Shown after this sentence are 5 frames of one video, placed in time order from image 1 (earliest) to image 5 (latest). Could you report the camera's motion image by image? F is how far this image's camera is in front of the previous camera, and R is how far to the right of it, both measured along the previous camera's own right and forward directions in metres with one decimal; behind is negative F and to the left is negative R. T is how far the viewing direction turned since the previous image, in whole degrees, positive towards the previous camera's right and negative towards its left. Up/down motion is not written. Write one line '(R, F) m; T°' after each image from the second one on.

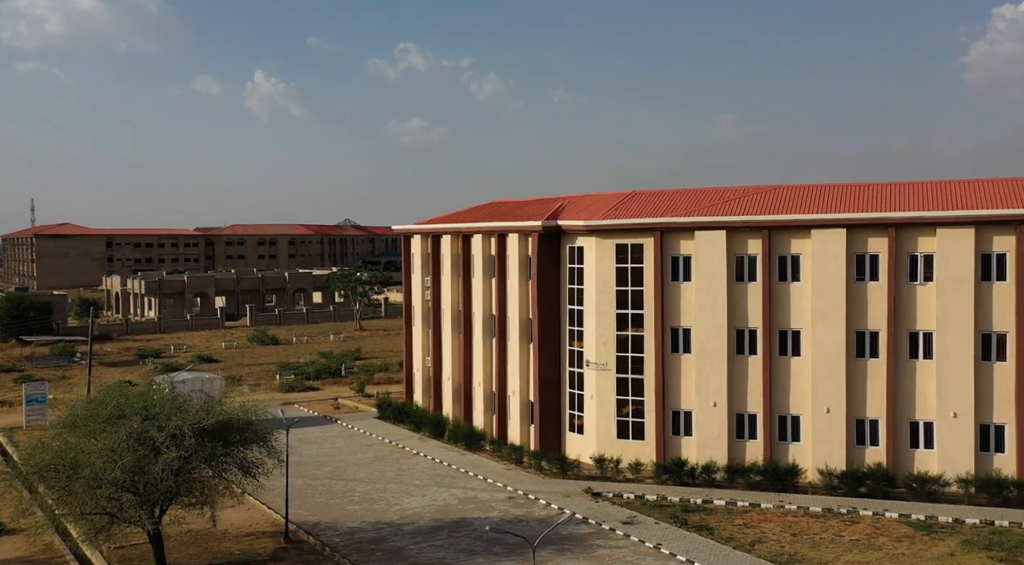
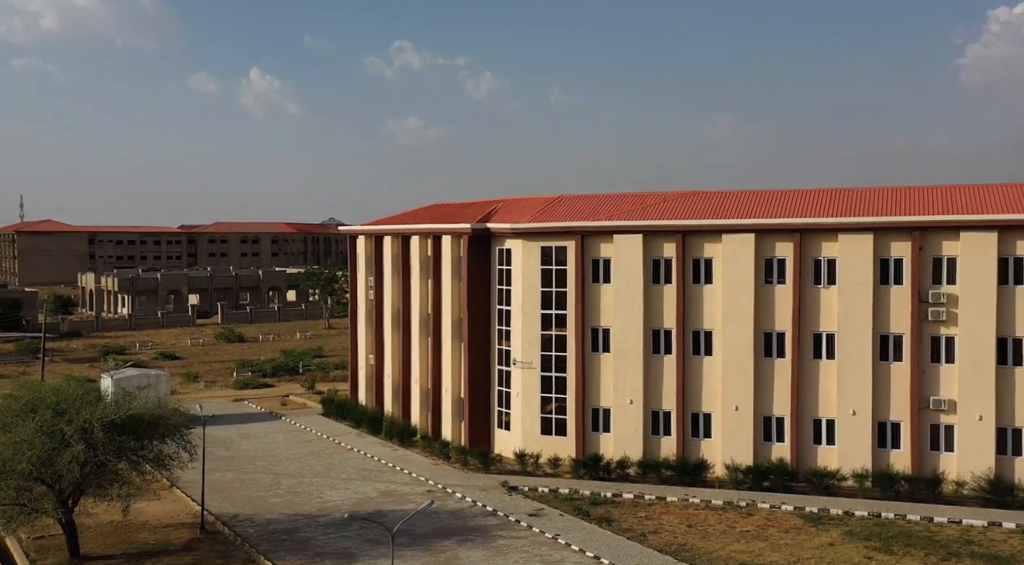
(+1.7, -1.3) m; +1°
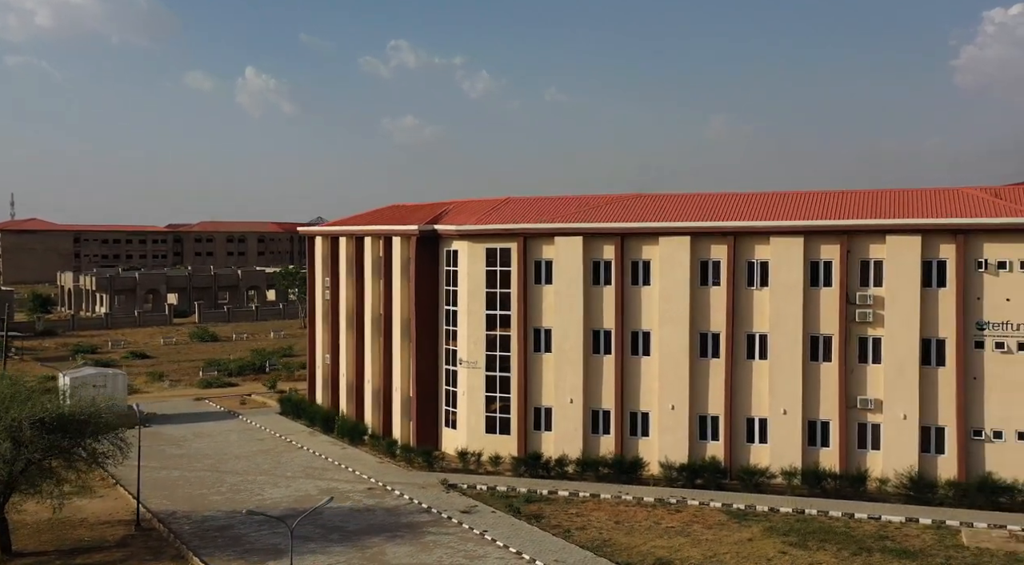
(+1.3, -0.7) m; +1°
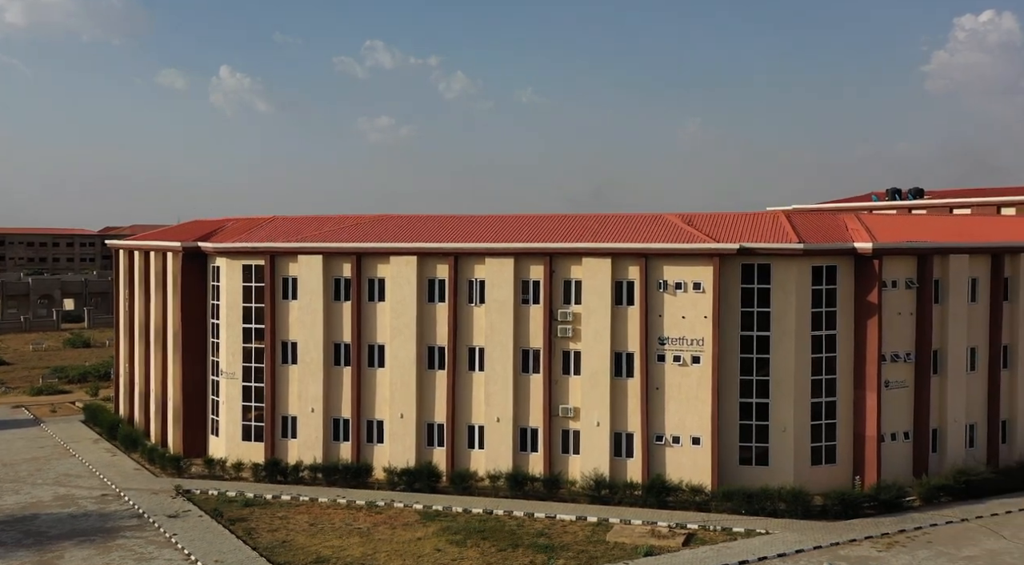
(+6.0, -2.8) m; +5°
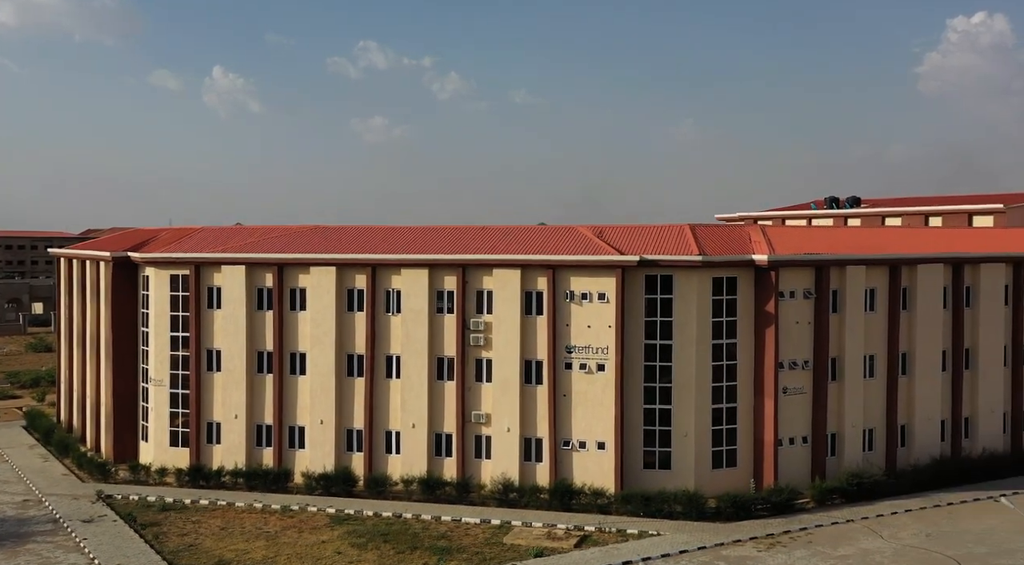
(+2.1, -1.2) m; +1°
